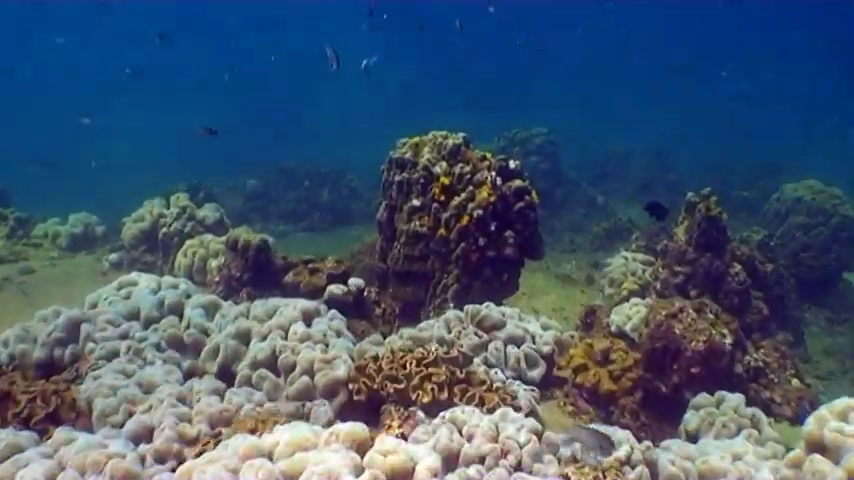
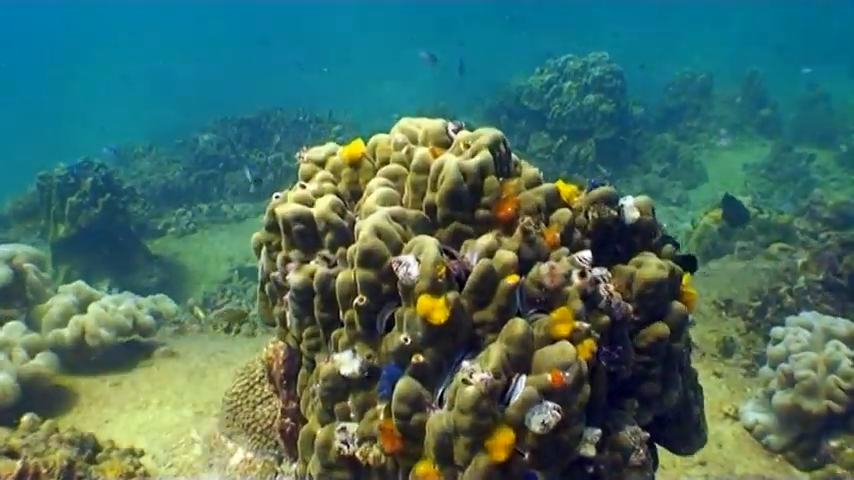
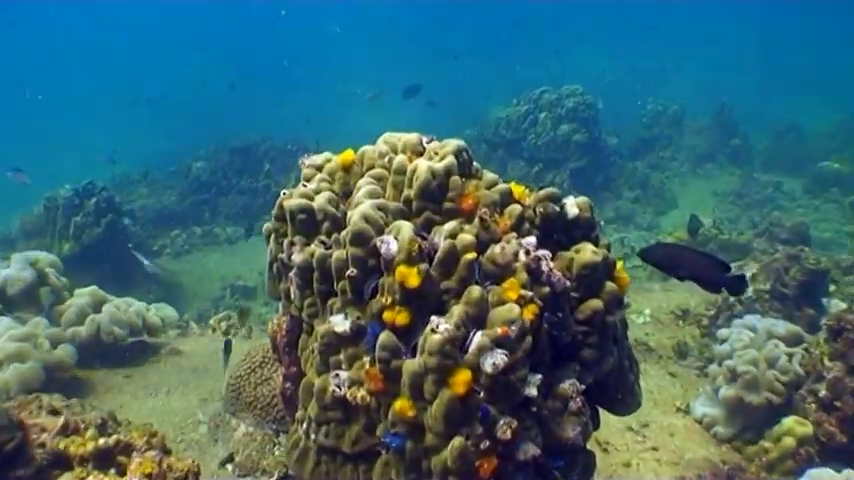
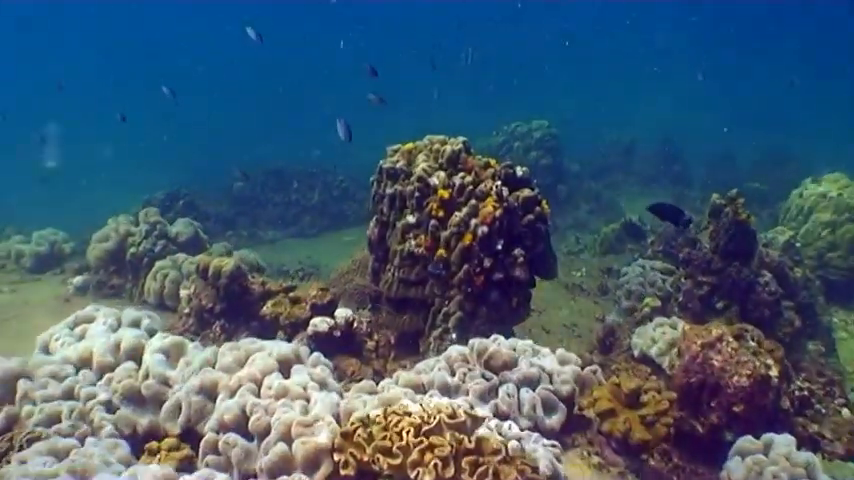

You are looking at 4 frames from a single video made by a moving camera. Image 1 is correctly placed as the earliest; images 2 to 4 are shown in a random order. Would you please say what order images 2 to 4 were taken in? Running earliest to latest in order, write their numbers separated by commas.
4, 3, 2
